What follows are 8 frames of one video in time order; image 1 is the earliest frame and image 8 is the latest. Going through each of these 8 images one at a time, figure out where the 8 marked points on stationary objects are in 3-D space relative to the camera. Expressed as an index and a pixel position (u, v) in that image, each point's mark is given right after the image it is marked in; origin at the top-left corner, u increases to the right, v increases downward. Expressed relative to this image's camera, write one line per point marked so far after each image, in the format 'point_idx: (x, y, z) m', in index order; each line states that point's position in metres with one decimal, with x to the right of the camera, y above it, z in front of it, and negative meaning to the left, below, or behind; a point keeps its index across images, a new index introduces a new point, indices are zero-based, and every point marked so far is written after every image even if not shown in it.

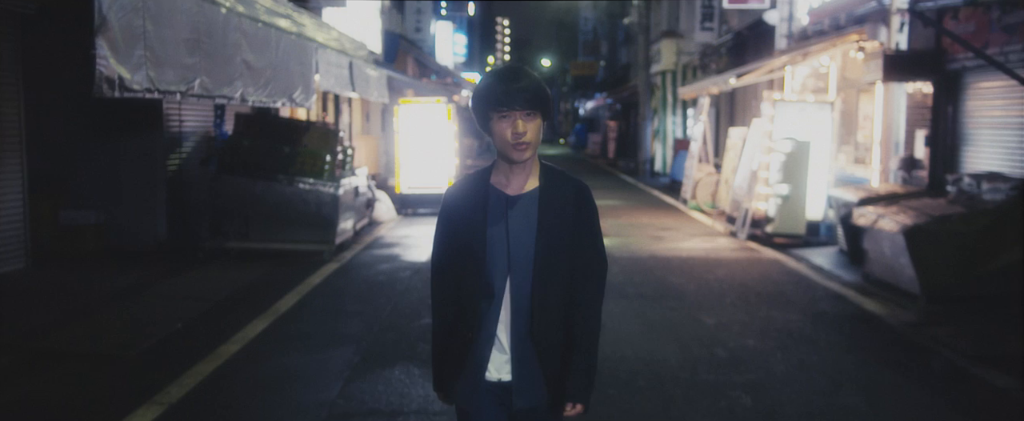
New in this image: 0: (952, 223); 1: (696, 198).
0: (+4.8, -0.1, +8.0) m
1: (+4.2, +0.3, +16.8) m
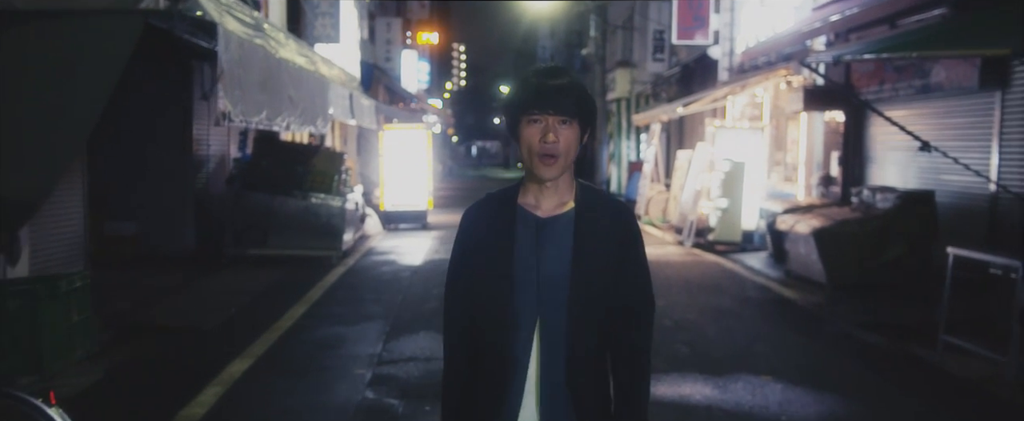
0: (+4.7, -0.2, +10.0) m
1: (+3.5, -0.1, +18.8) m
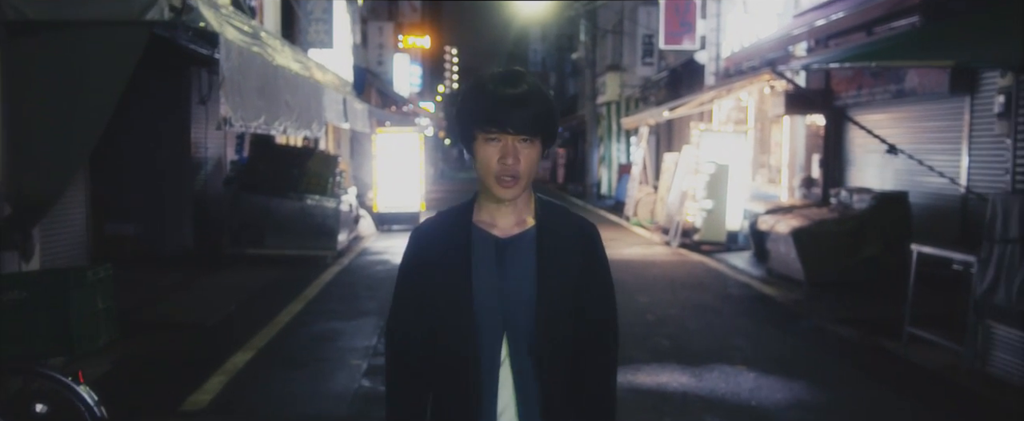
0: (+4.5, -0.2, +10.4) m
1: (+3.3, -0.1, +19.2) m
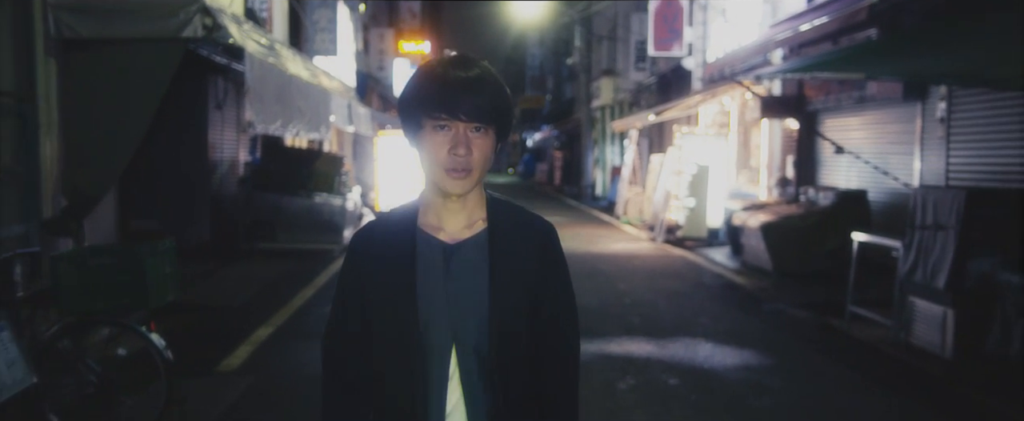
0: (+4.4, -0.1, +11.4) m
1: (+3.1, -0.1, +20.1) m
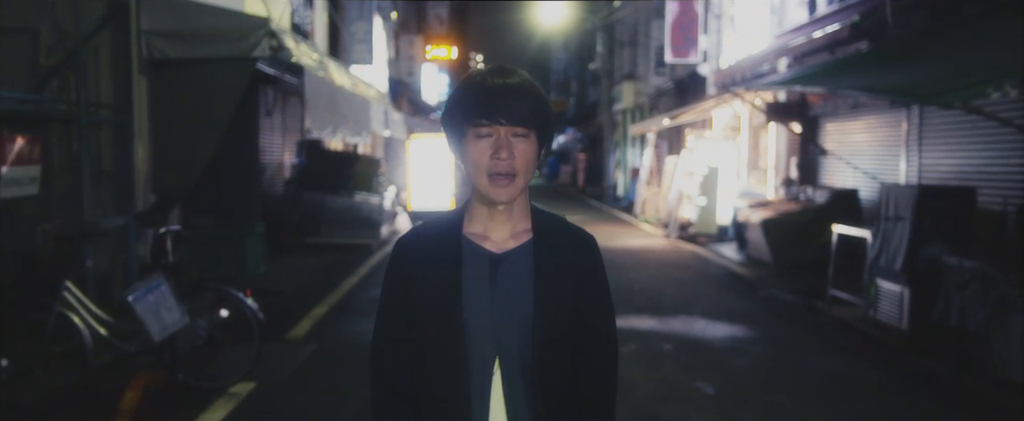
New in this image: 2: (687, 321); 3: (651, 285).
0: (+4.8, -0.1, +12.5) m
1: (+3.8, -0.1, +21.2) m
2: (+2.0, -1.3, +8.6) m
3: (+2.0, -1.1, +11.0) m
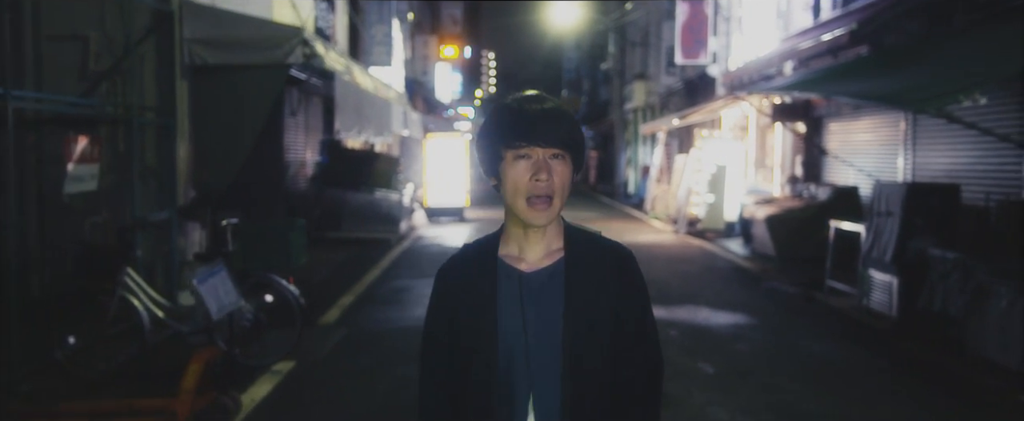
0: (+5.0, 0.0, +13.0) m
1: (+4.2, 0.0, +21.8) m
2: (+2.2, -1.2, +9.2) m
3: (+2.3, -1.0, +11.5) m
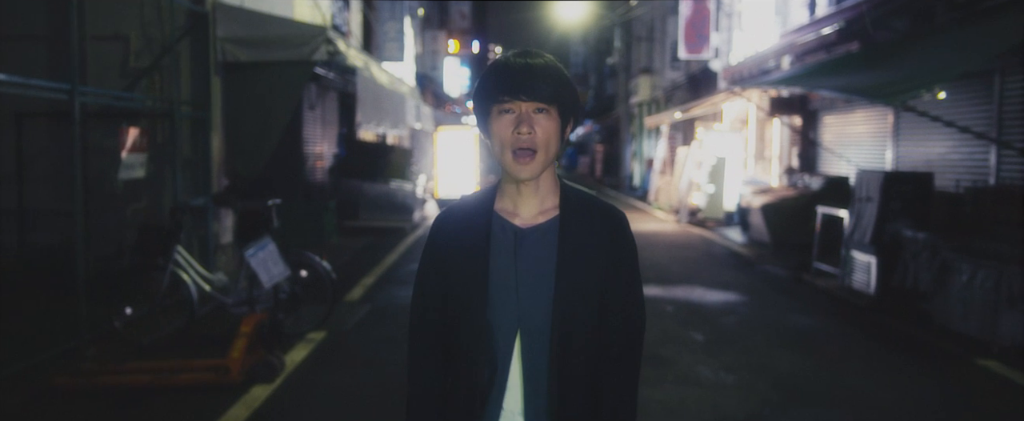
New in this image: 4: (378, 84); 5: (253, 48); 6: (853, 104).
0: (+5.2, +0.2, +13.7) m
1: (+4.4, +0.3, +22.5) m
2: (+2.4, -1.1, +9.9) m
3: (+2.4, -0.8, +12.3) m
4: (-2.3, +2.2, +12.7) m
5: (-3.7, +2.3, +10.4) m
6: (+6.6, +2.1, +14.4) m
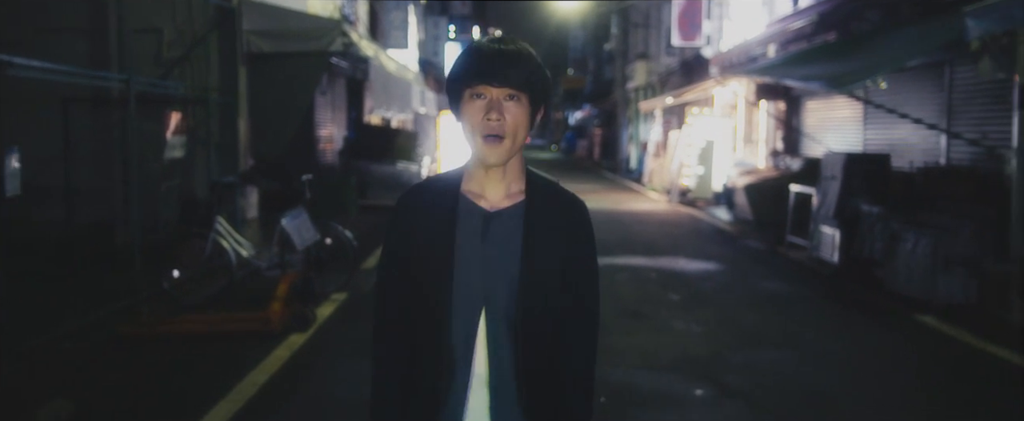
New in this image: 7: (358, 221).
0: (+5.2, +0.6, +14.7) m
1: (+4.4, +0.9, +23.5) m
2: (+2.4, -0.7, +11.0) m
3: (+2.4, -0.5, +13.3) m
4: (-2.3, +2.6, +13.7) m
5: (-3.7, +2.6, +11.4) m
6: (+6.6, +2.5, +15.3) m
7: (-3.1, -0.2, +15.3) m
